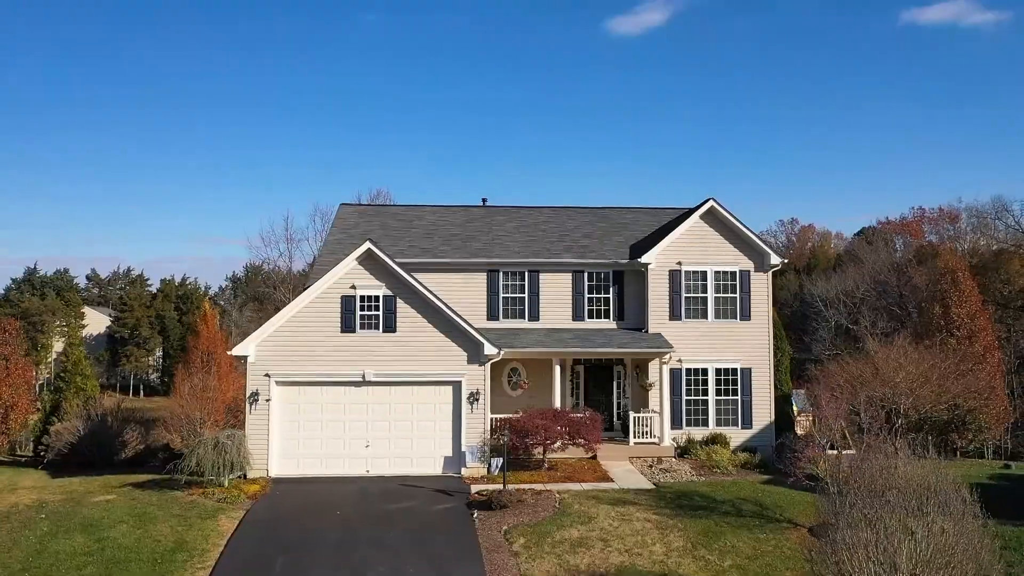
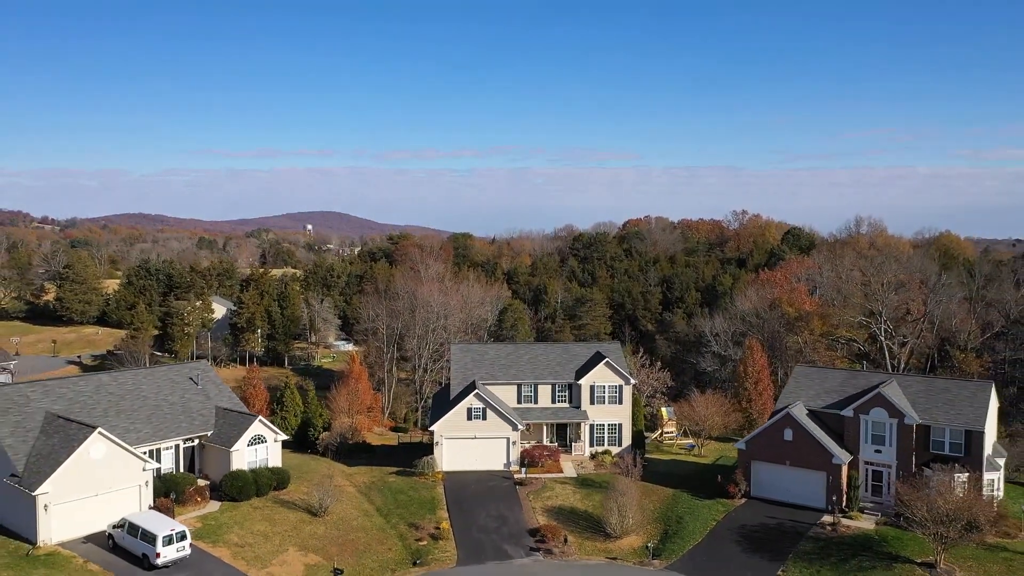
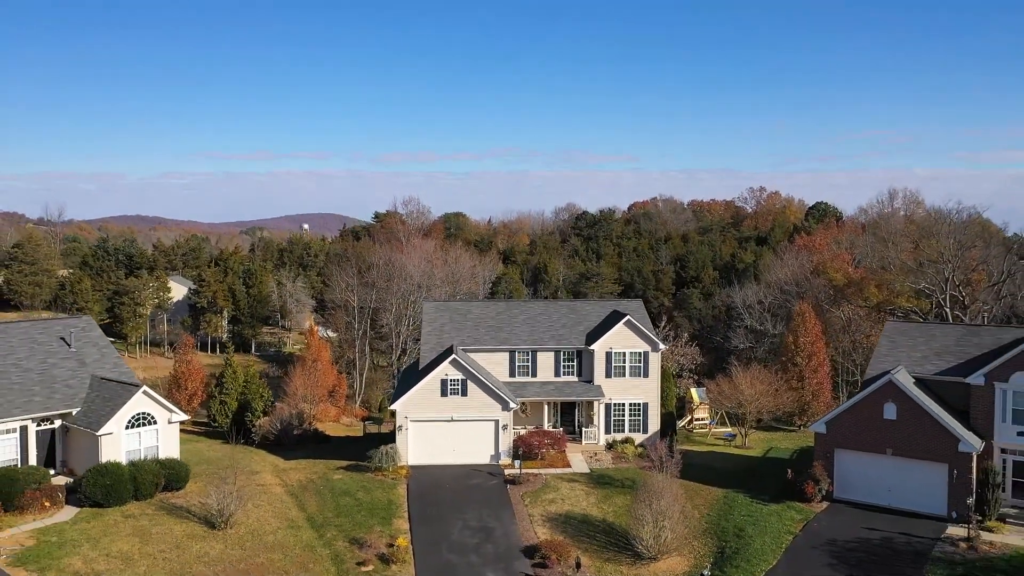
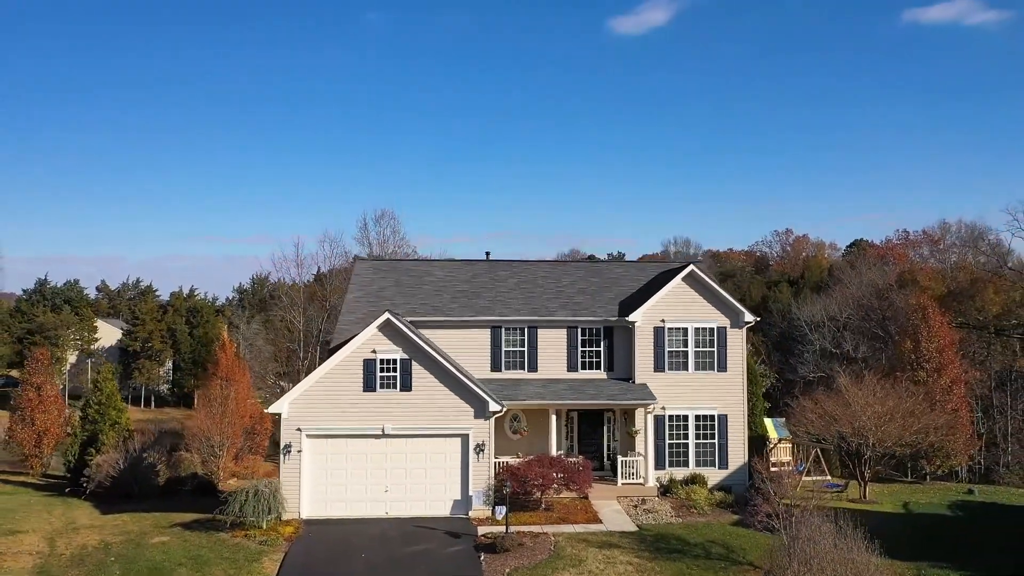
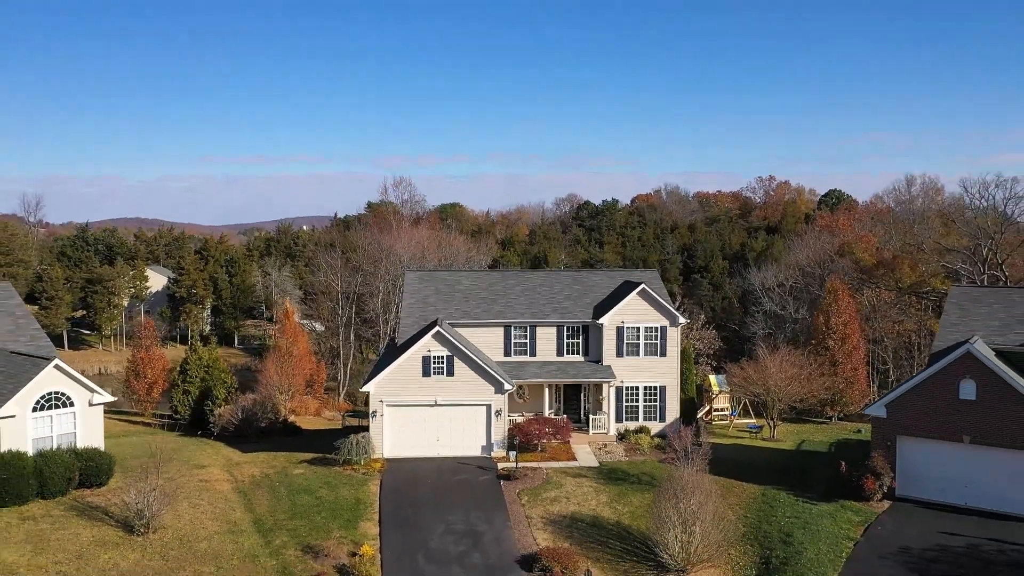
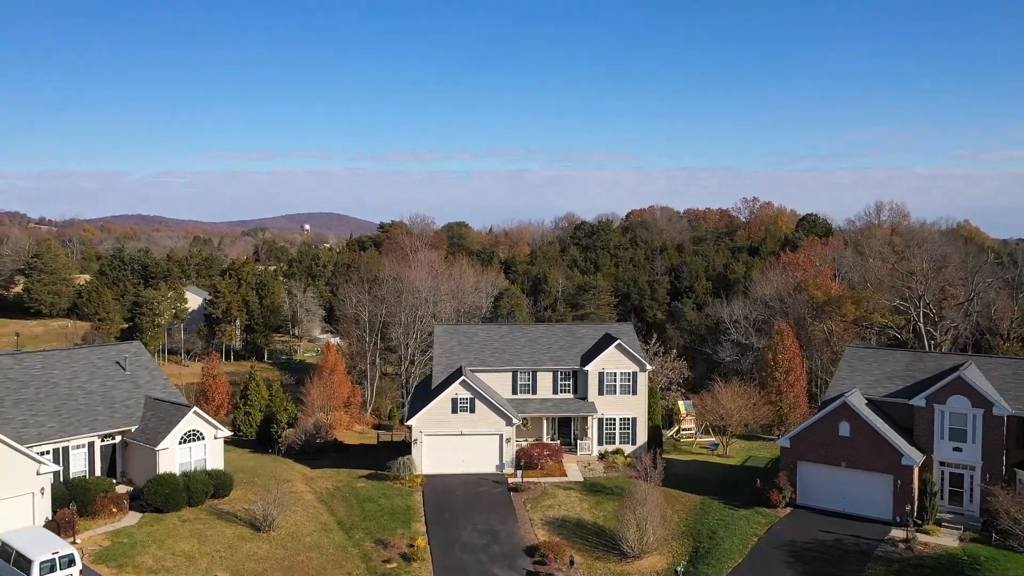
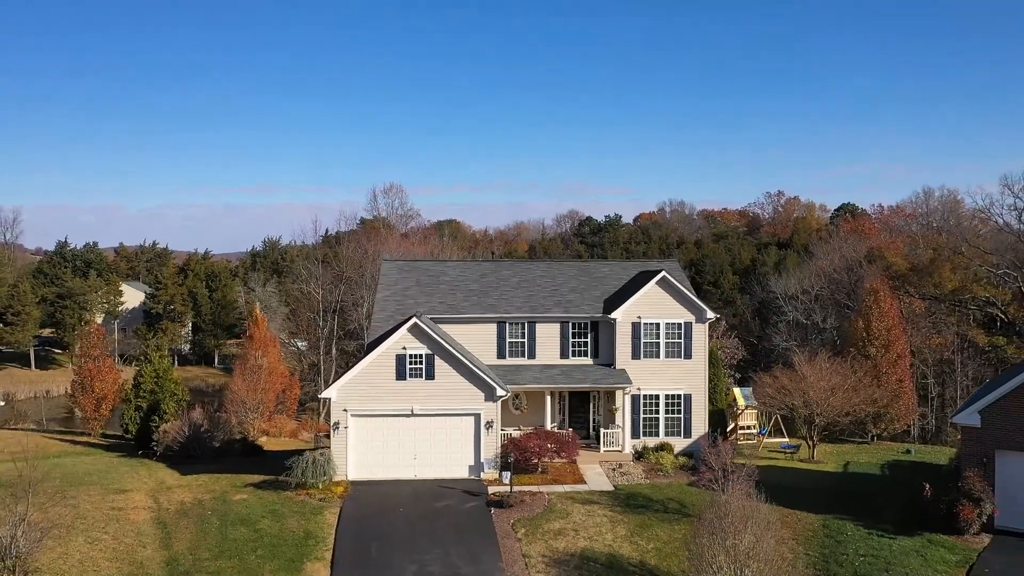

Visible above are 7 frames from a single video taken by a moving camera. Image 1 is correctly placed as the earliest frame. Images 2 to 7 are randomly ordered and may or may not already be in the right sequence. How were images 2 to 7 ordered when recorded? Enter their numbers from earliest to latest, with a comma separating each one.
4, 7, 5, 3, 6, 2
